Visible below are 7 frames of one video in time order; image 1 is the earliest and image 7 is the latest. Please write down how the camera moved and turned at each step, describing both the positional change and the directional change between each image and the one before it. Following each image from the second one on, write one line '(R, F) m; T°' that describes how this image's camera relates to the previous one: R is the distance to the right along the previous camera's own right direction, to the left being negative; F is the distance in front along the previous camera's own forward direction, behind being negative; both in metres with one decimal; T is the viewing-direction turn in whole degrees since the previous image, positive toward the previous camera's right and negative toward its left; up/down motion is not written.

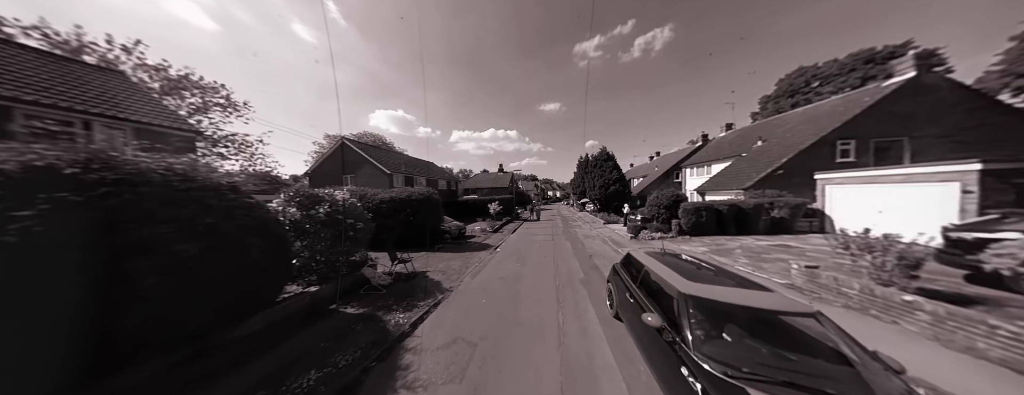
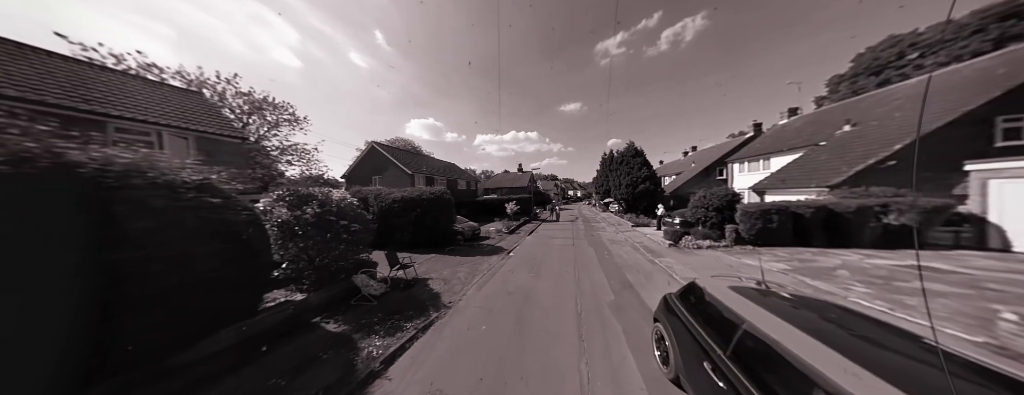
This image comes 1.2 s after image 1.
(+0.2, +1.0) m; -5°
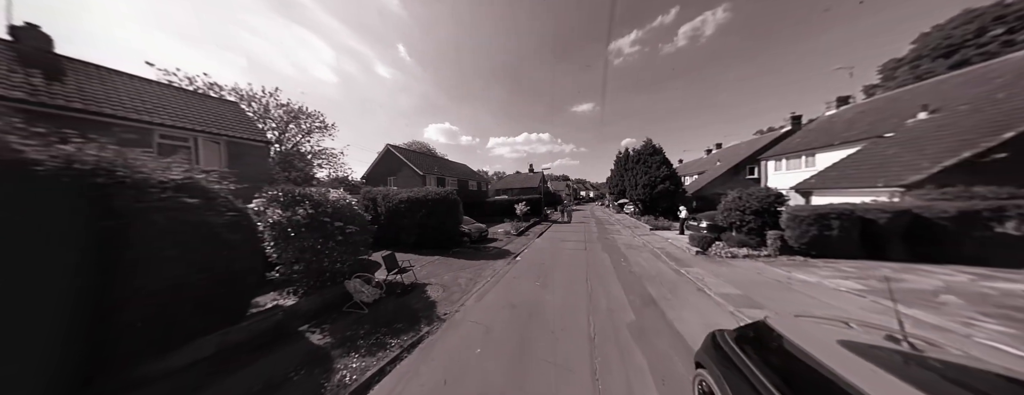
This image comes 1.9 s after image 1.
(+0.2, +0.5) m; -3°
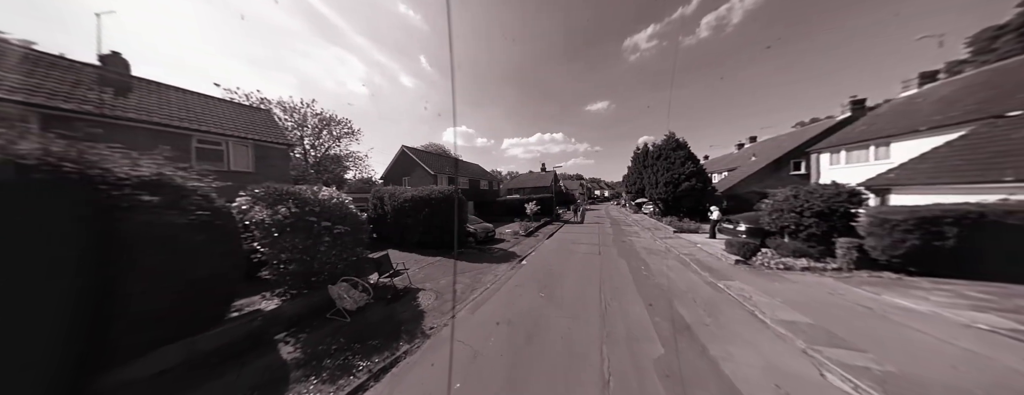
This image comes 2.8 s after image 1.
(+0.3, +0.7) m; -4°
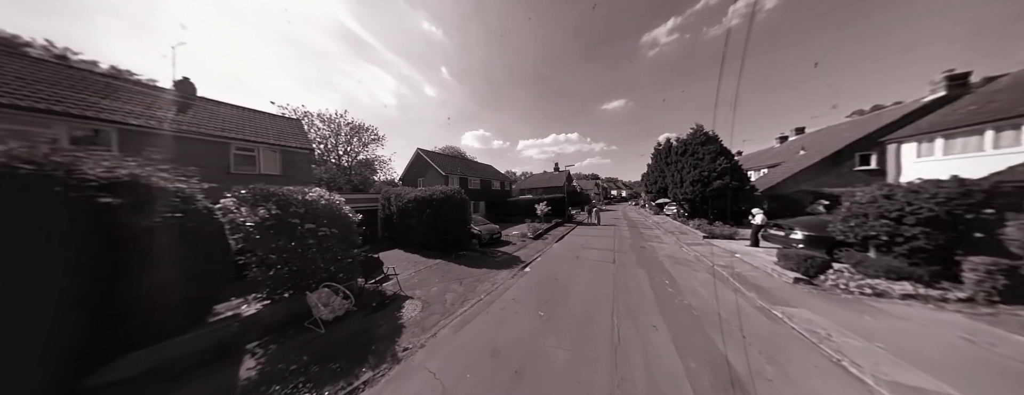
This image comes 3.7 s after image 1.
(+0.4, +0.7) m; -4°
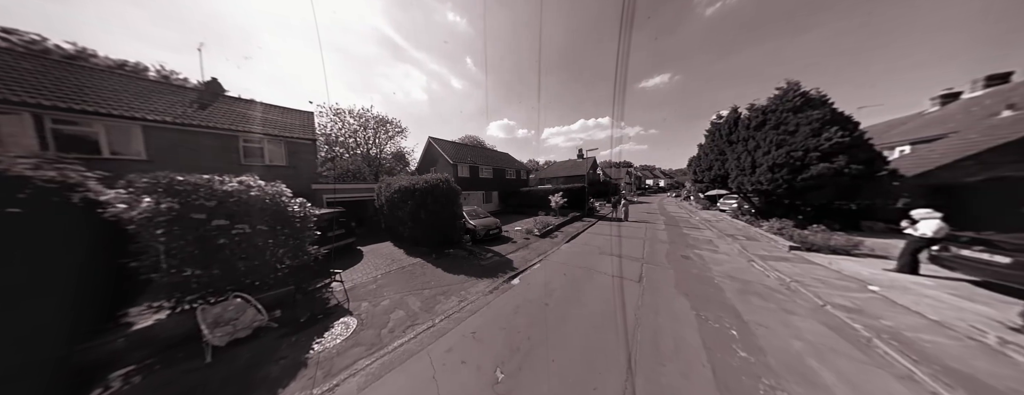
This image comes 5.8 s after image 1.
(+1.1, +1.7) m; -8°
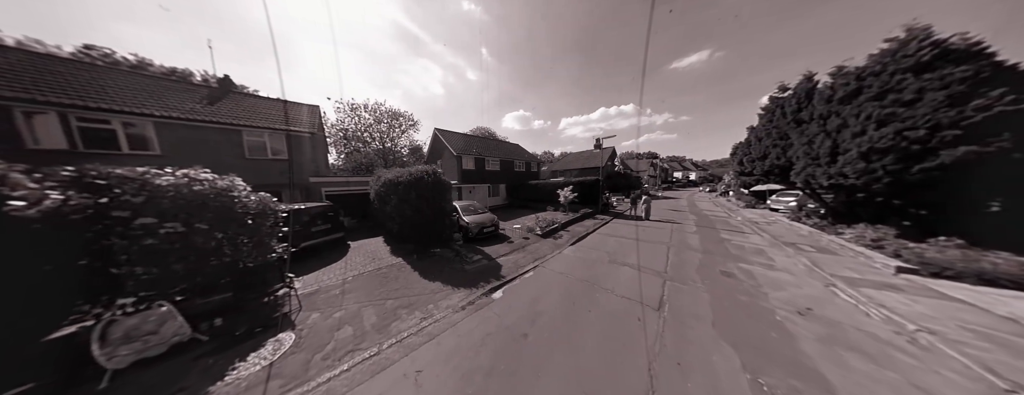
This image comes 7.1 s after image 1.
(+0.7, +1.0) m; -5°
